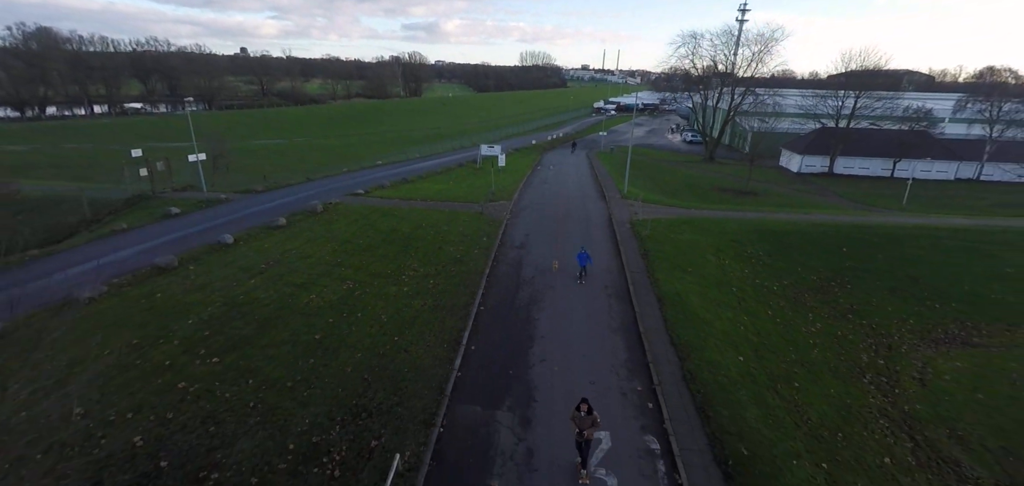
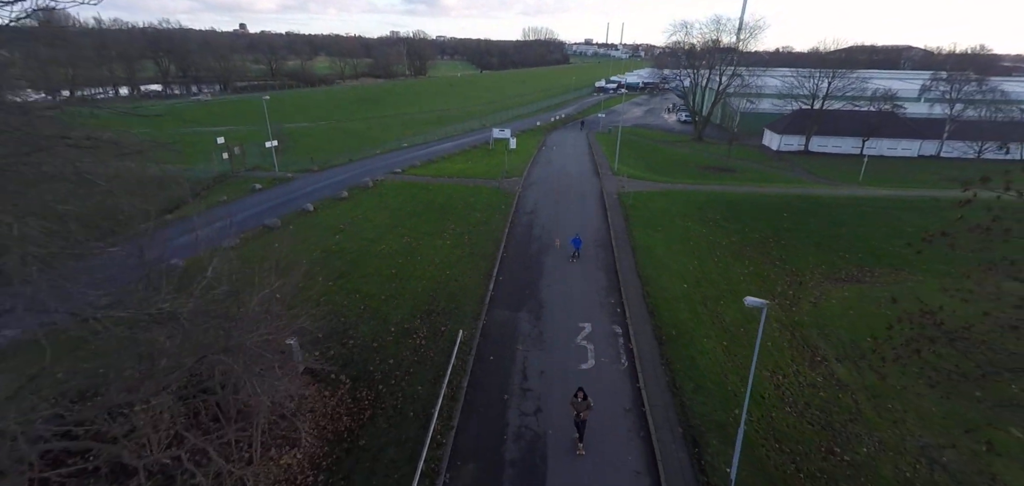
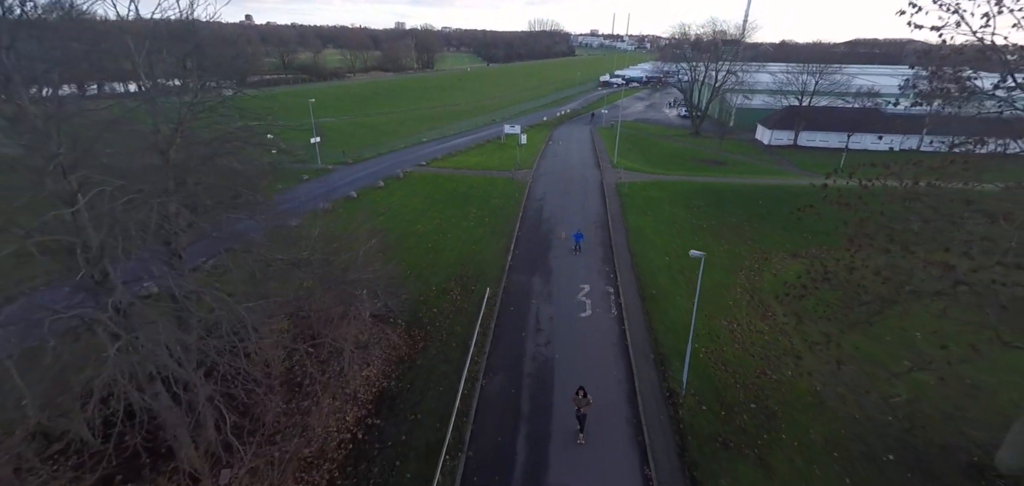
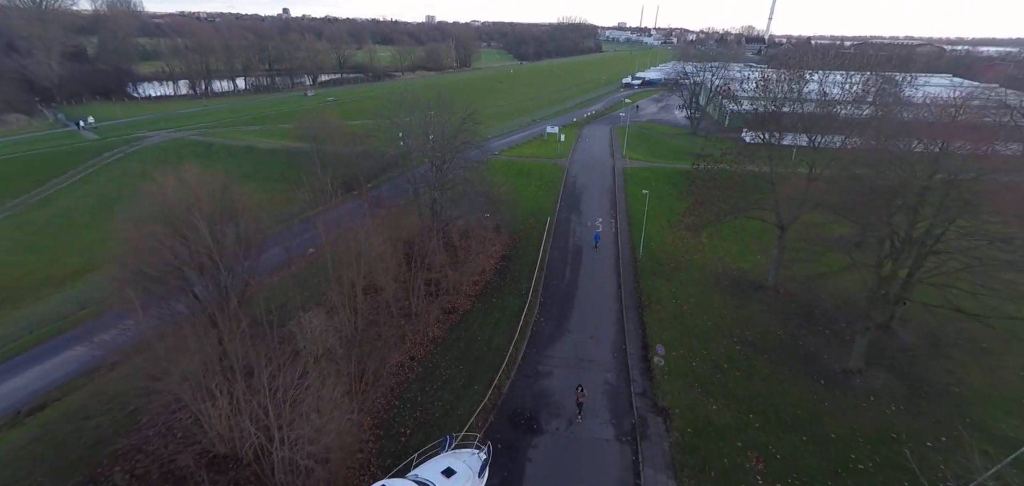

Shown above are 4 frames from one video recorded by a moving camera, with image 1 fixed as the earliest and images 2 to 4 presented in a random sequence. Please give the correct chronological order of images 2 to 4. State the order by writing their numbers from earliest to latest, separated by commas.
2, 3, 4
